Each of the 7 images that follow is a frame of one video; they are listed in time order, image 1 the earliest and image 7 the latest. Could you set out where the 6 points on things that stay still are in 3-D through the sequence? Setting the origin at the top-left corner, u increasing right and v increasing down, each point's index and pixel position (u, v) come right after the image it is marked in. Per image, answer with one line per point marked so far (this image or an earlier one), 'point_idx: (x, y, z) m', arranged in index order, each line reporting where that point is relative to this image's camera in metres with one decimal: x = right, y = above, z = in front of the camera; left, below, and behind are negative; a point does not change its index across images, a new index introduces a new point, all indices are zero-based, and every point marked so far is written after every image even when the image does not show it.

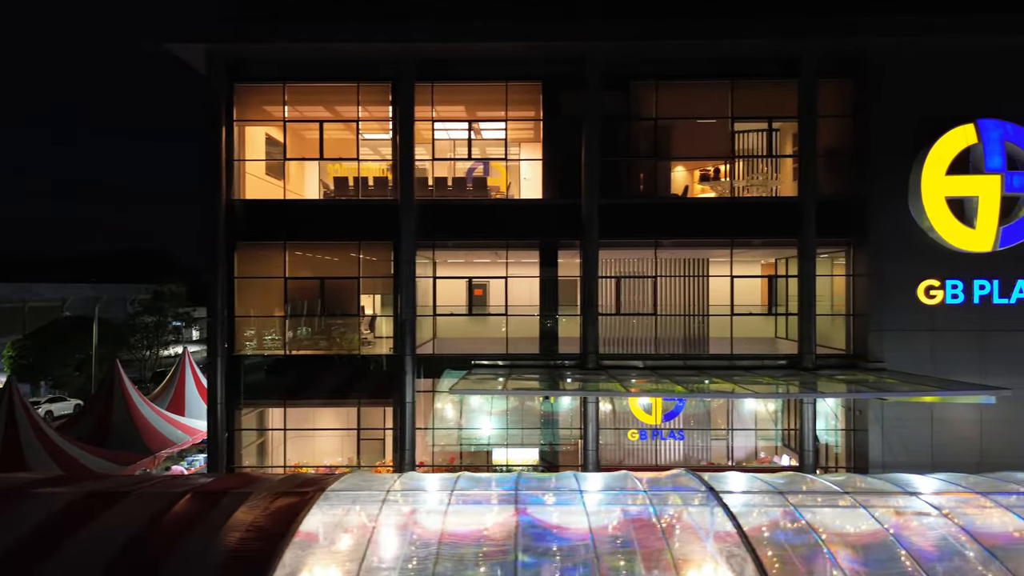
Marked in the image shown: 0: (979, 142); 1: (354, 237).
0: (+12.3, +3.9, +15.0) m
1: (-4.7, +1.4, +16.7) m
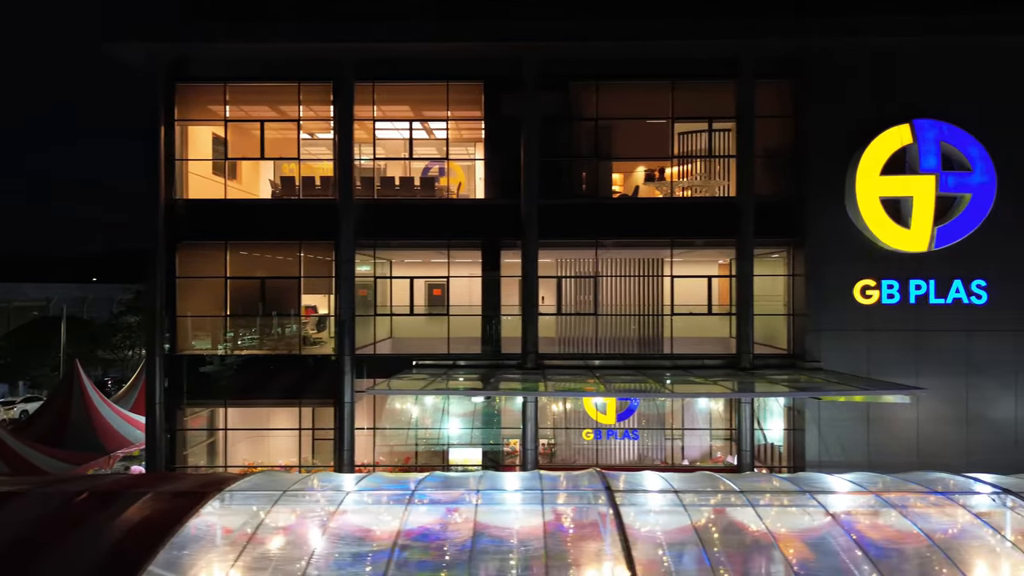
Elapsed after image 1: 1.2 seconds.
0: (+10.6, +3.9, +15.1) m
1: (-6.4, +1.5, +16.6) m
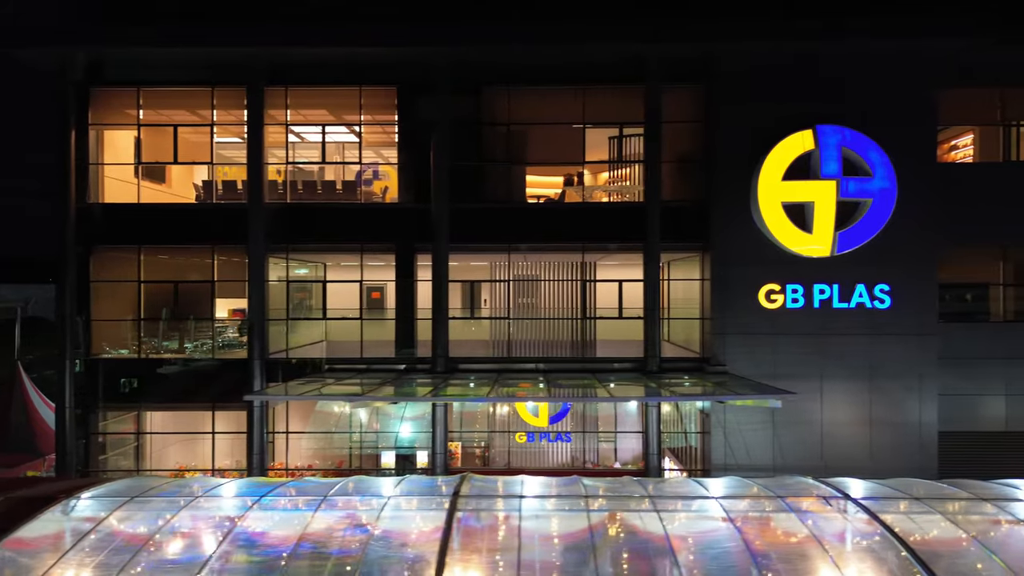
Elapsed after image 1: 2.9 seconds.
0: (+8.1, +3.8, +15.2) m
1: (-8.9, +1.3, +16.7) m
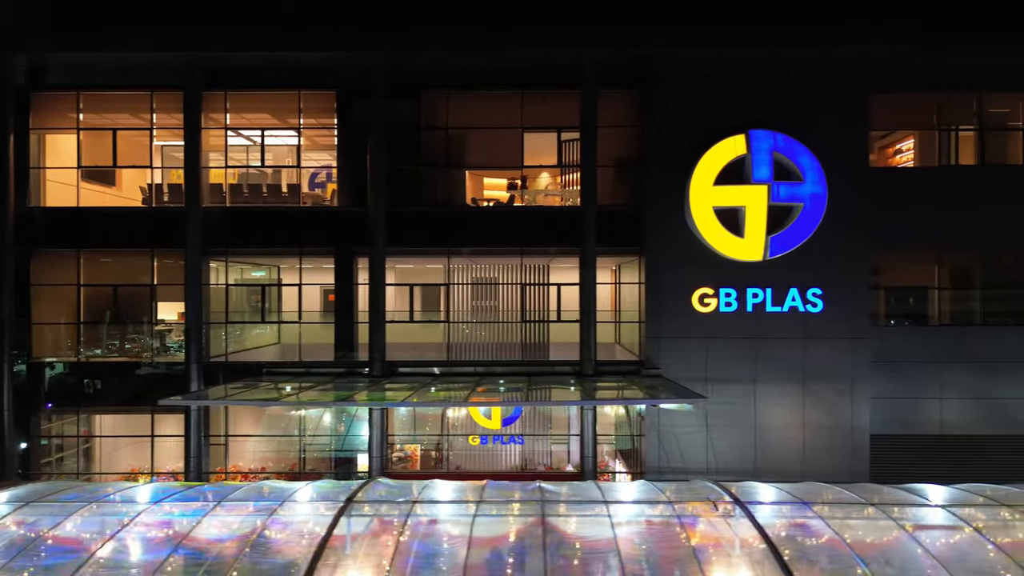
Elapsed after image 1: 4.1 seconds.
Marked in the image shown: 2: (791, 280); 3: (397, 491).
0: (+6.3, +3.6, +15.2) m
1: (-10.7, +1.2, +16.7) m
2: (+7.6, +0.2, +15.5) m
3: (-2.2, -3.9, +11.1) m
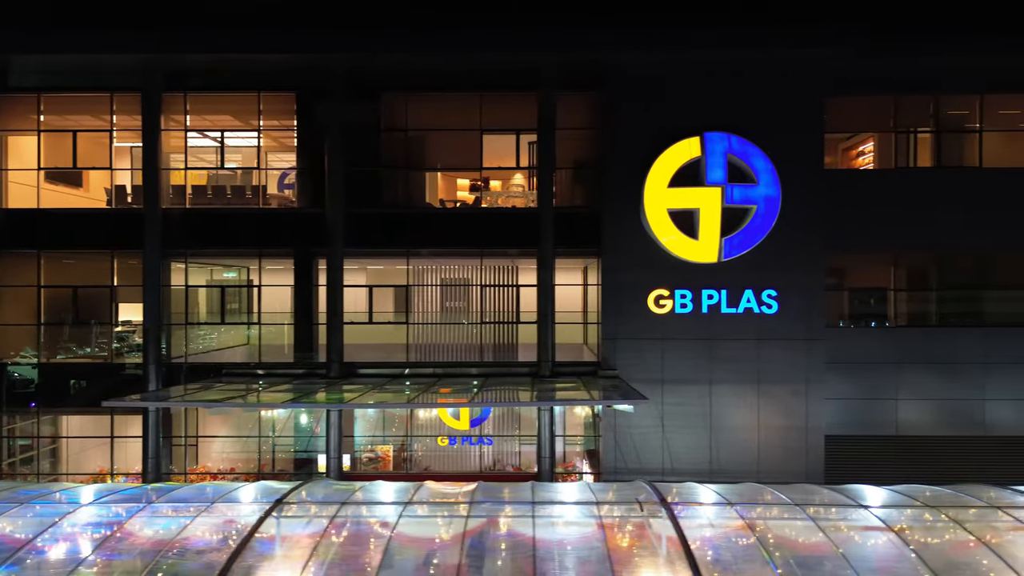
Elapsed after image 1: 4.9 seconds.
0: (+5.1, +3.6, +15.3) m
1: (-11.9, +1.2, +16.7) m
2: (+6.4, +0.2, +15.5) m
3: (-3.4, -4.0, +11.1) m
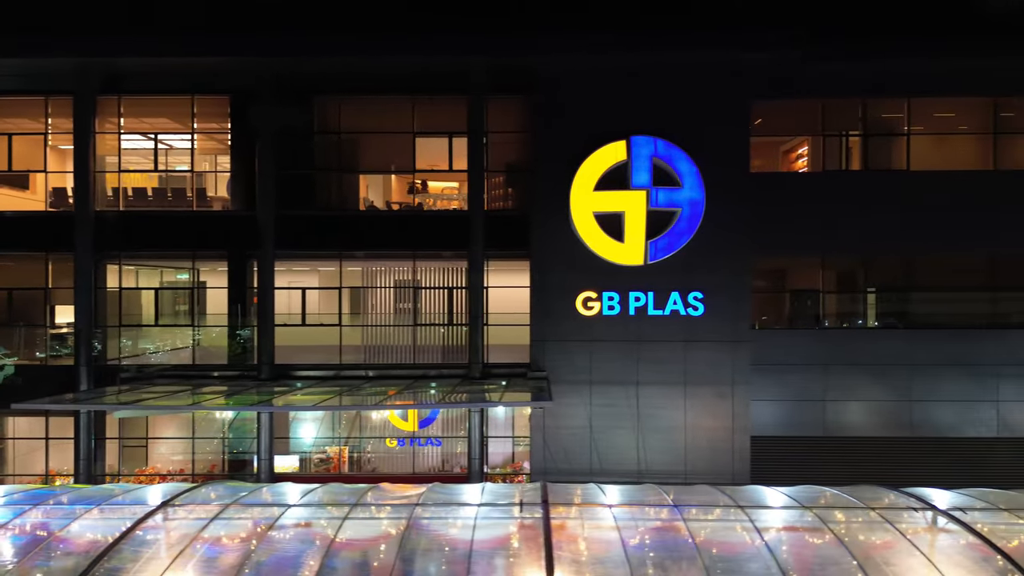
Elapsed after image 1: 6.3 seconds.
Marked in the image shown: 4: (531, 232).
0: (+3.2, +3.5, +15.4) m
1: (-13.9, +1.1, +16.8) m
2: (+4.4, +0.1, +15.7) m
3: (-5.4, -4.1, +11.2) m
4: (+0.5, +1.6, +16.0) m
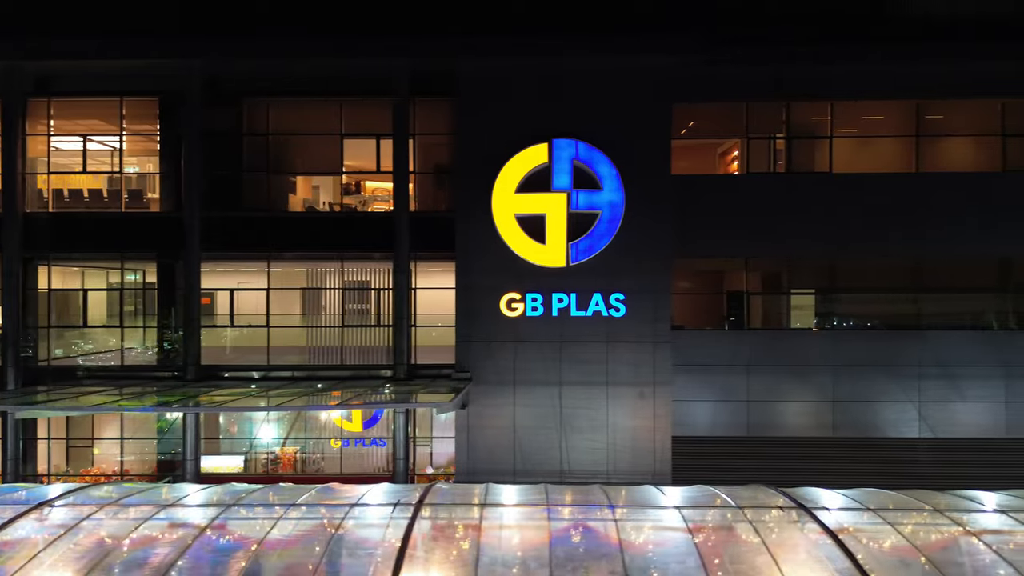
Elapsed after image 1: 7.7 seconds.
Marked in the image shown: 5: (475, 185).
0: (+1.0, +3.5, +15.5) m
1: (-16.0, +1.1, +16.9) m
2: (+2.3, +0.1, +15.8) m
3: (-7.5, -4.1, +11.3) m
4: (-1.6, +1.5, +16.1) m
5: (-0.9, +2.9, +16.0) m
